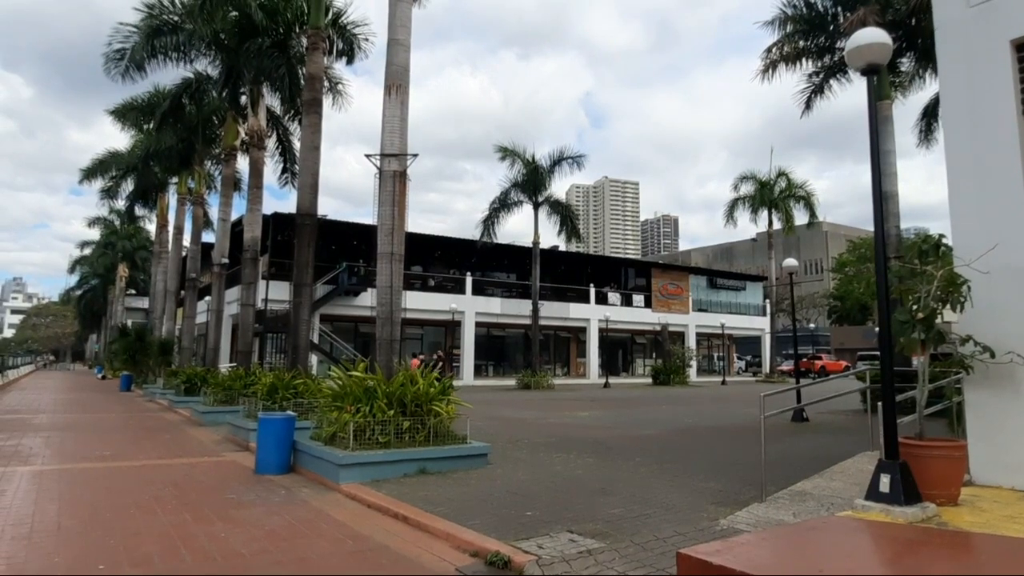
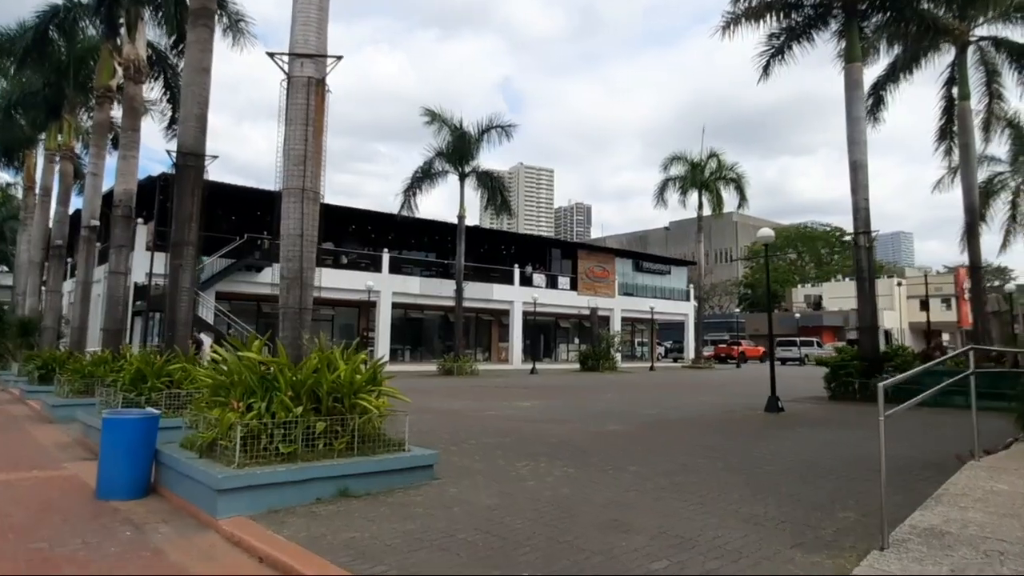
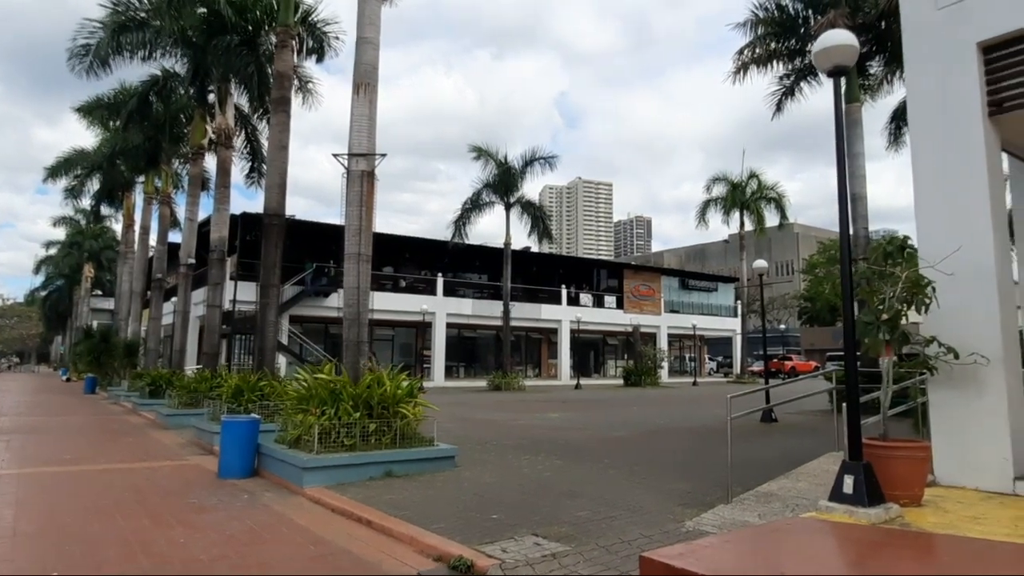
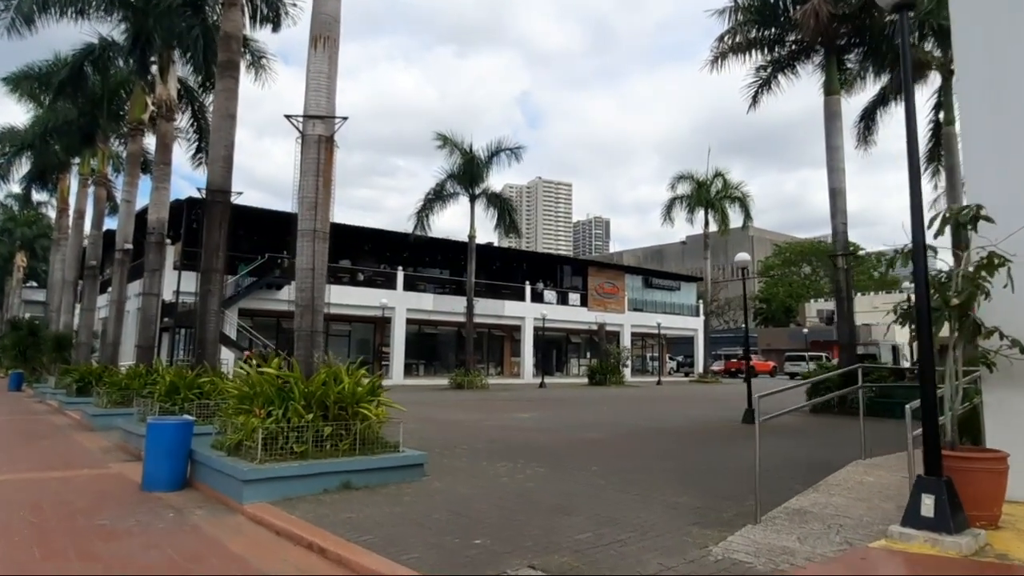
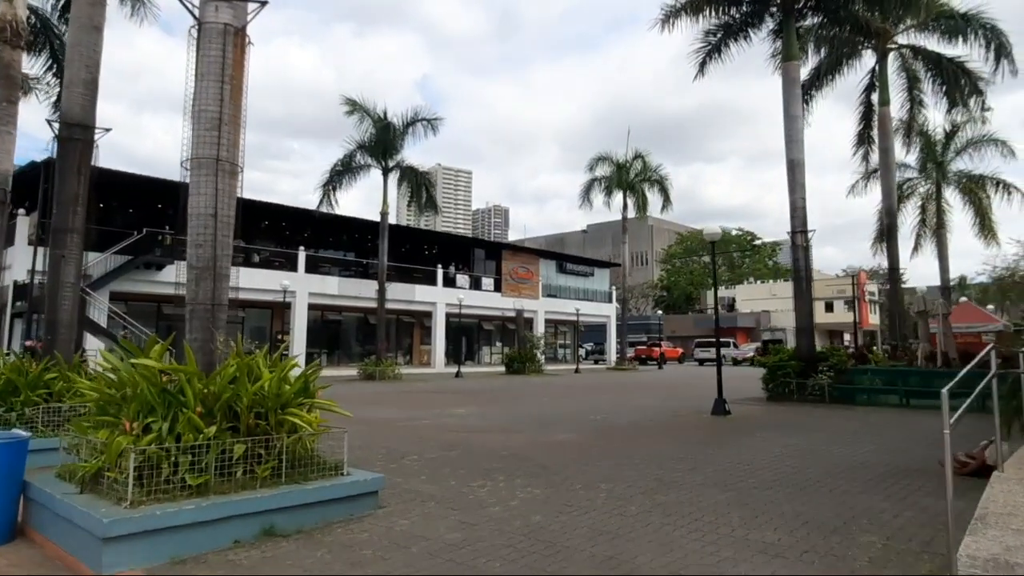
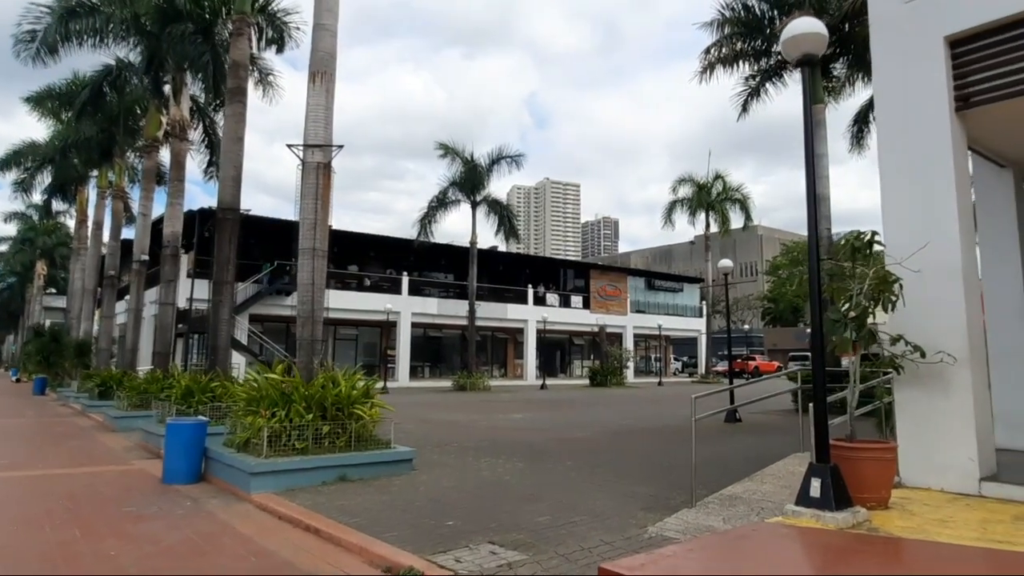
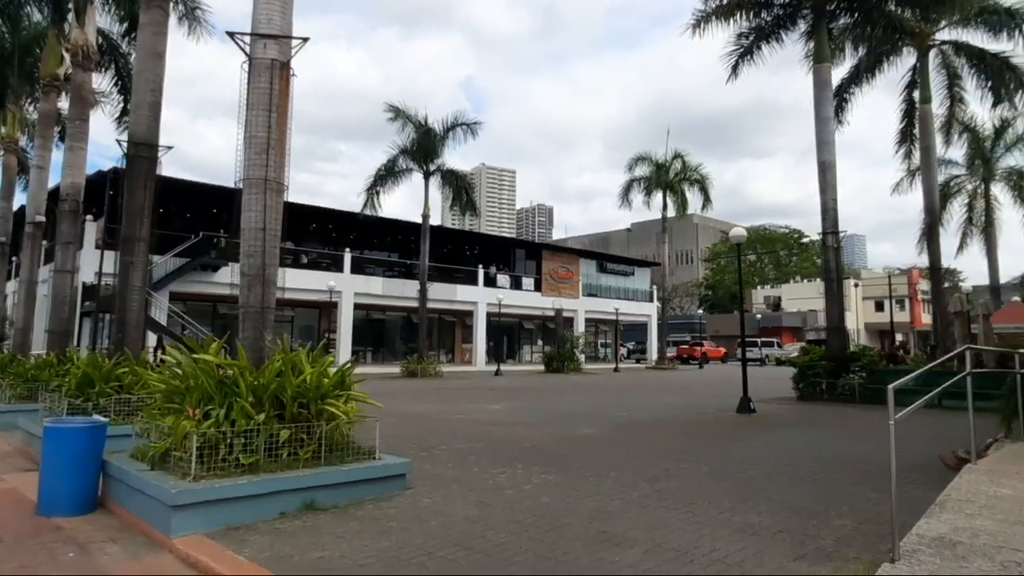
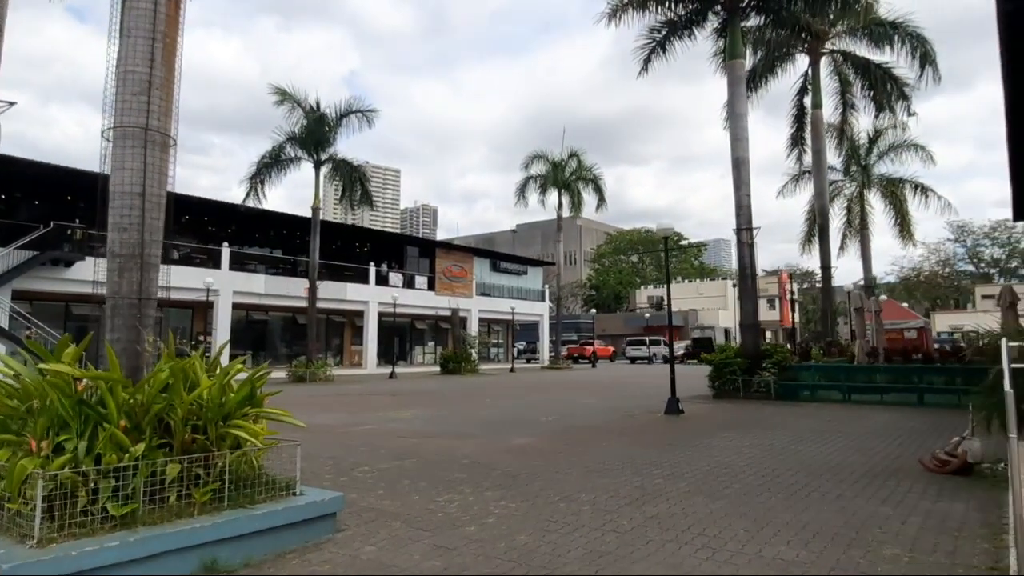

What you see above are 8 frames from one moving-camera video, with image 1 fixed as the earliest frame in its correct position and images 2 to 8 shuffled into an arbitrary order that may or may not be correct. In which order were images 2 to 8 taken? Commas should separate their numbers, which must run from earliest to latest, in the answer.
3, 6, 4, 2, 7, 5, 8
